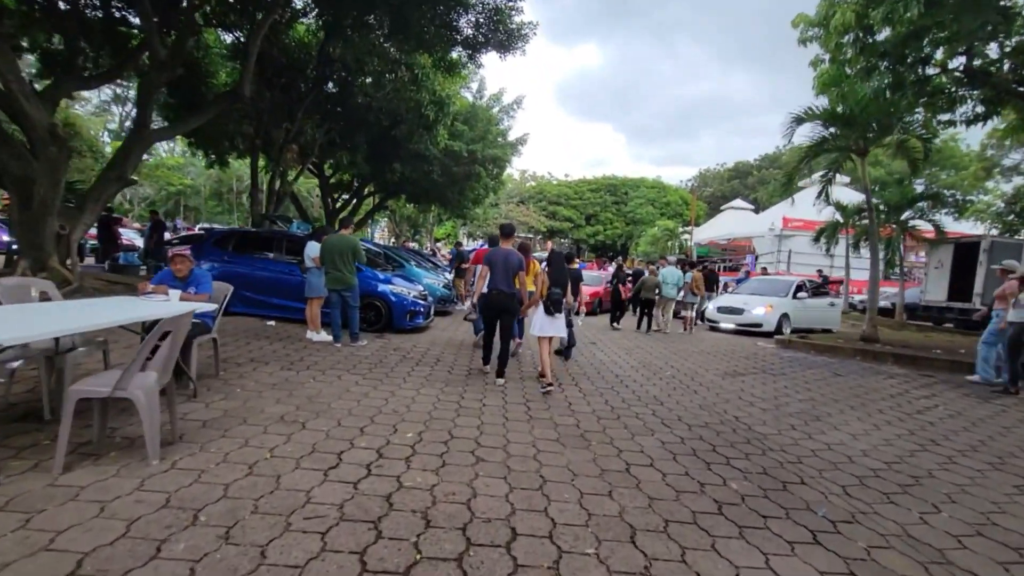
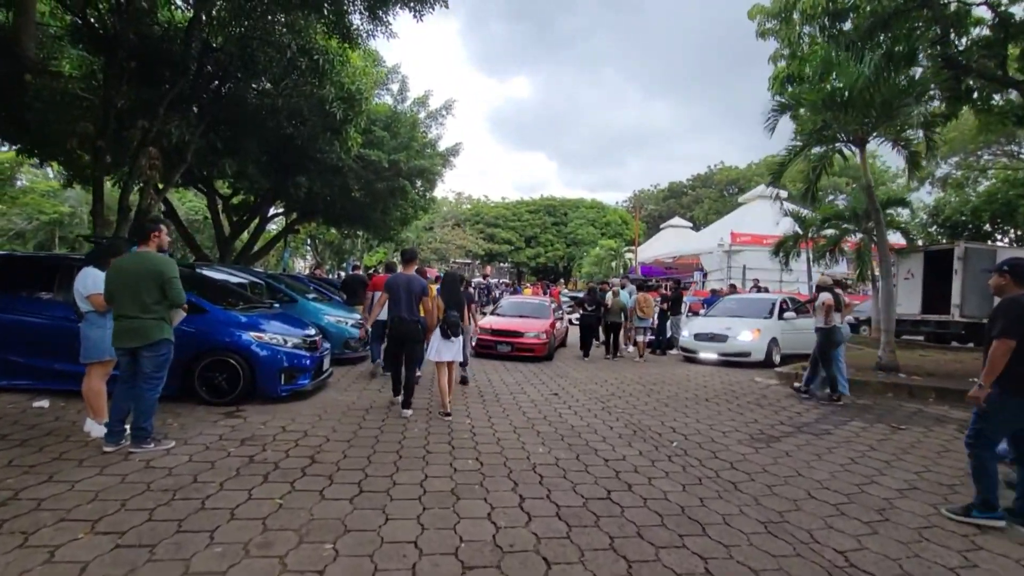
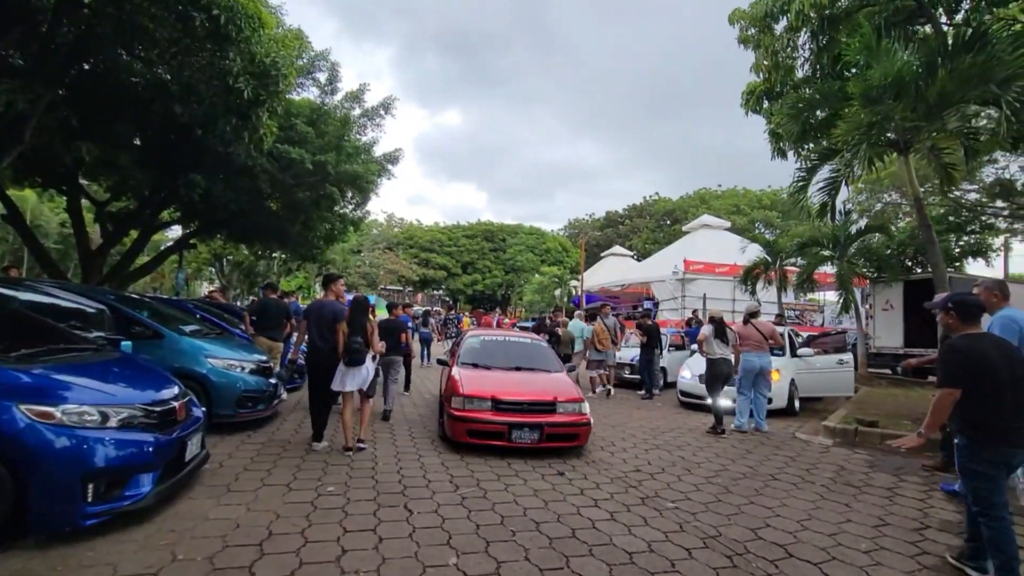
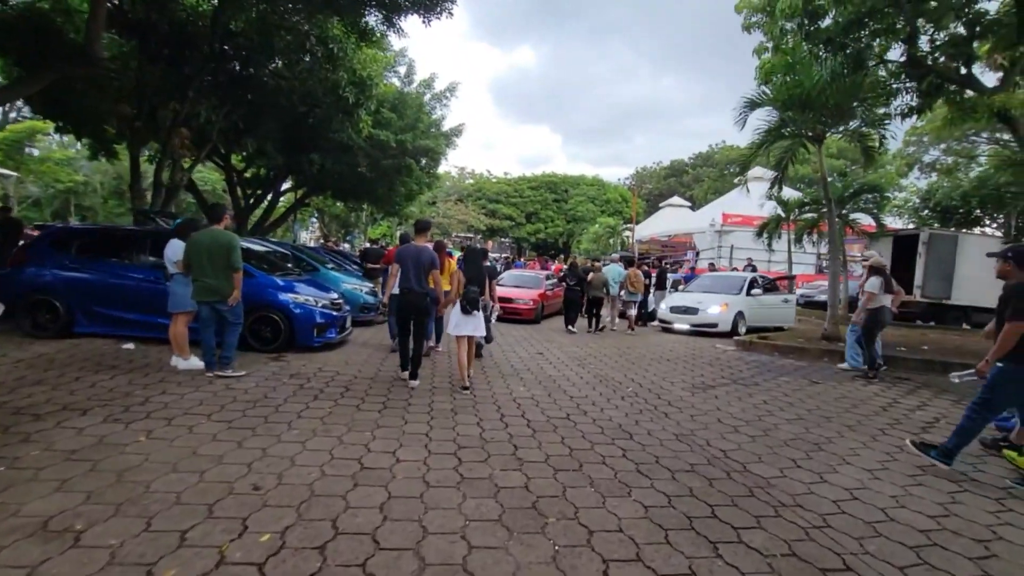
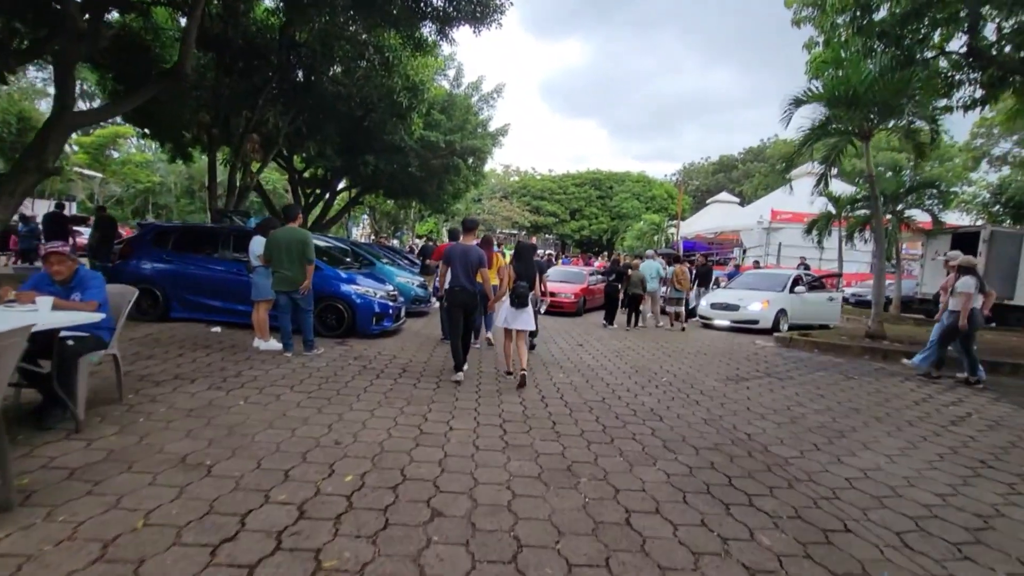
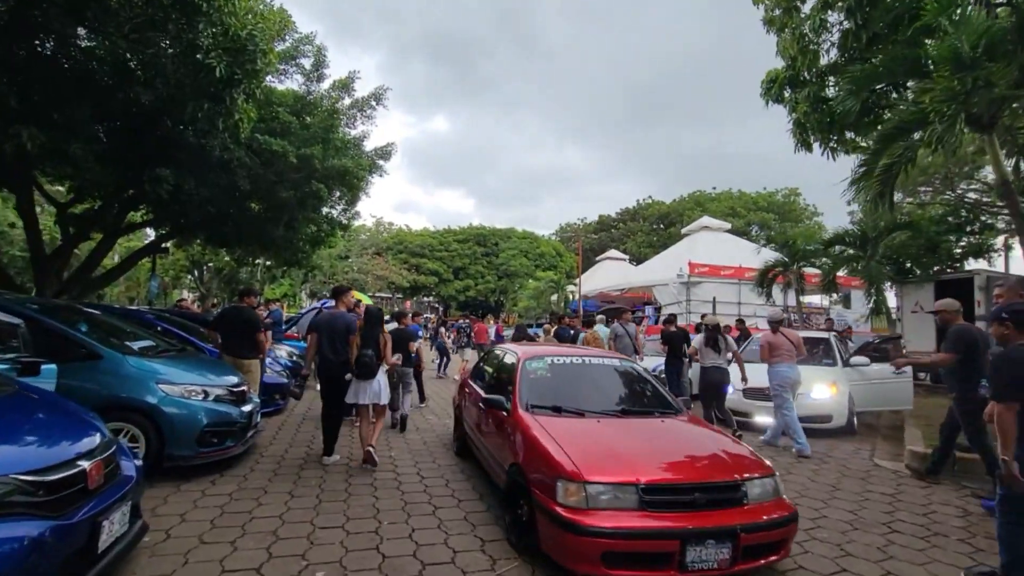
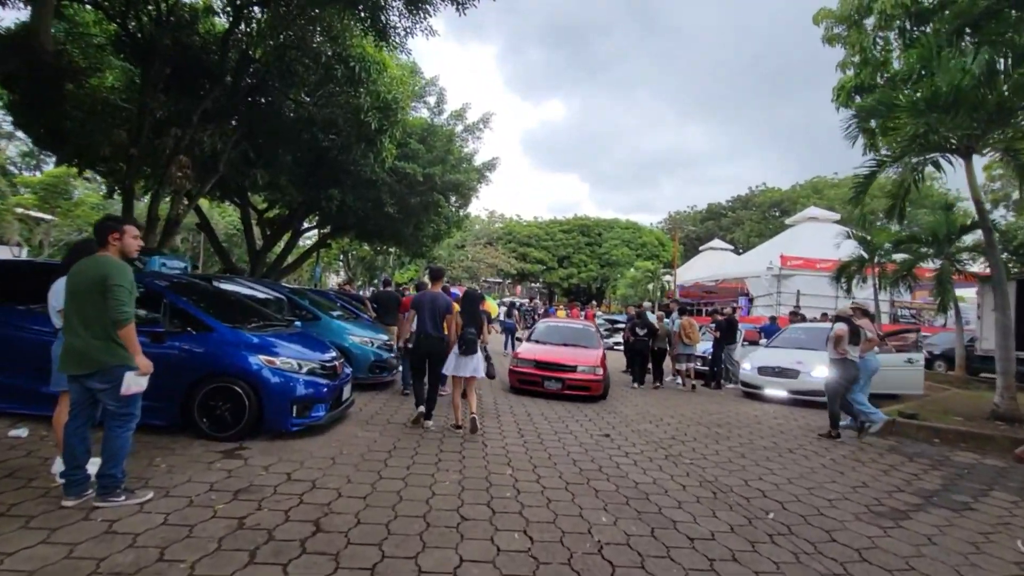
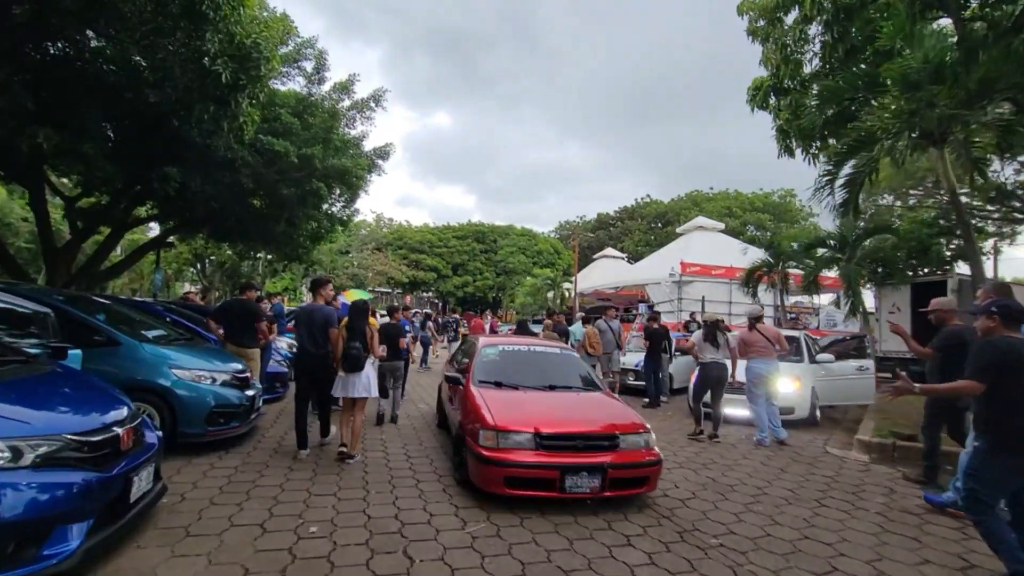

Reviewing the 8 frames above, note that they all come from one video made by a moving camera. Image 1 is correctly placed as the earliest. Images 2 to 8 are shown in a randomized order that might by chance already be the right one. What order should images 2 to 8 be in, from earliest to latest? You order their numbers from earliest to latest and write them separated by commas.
5, 4, 2, 7, 3, 8, 6
